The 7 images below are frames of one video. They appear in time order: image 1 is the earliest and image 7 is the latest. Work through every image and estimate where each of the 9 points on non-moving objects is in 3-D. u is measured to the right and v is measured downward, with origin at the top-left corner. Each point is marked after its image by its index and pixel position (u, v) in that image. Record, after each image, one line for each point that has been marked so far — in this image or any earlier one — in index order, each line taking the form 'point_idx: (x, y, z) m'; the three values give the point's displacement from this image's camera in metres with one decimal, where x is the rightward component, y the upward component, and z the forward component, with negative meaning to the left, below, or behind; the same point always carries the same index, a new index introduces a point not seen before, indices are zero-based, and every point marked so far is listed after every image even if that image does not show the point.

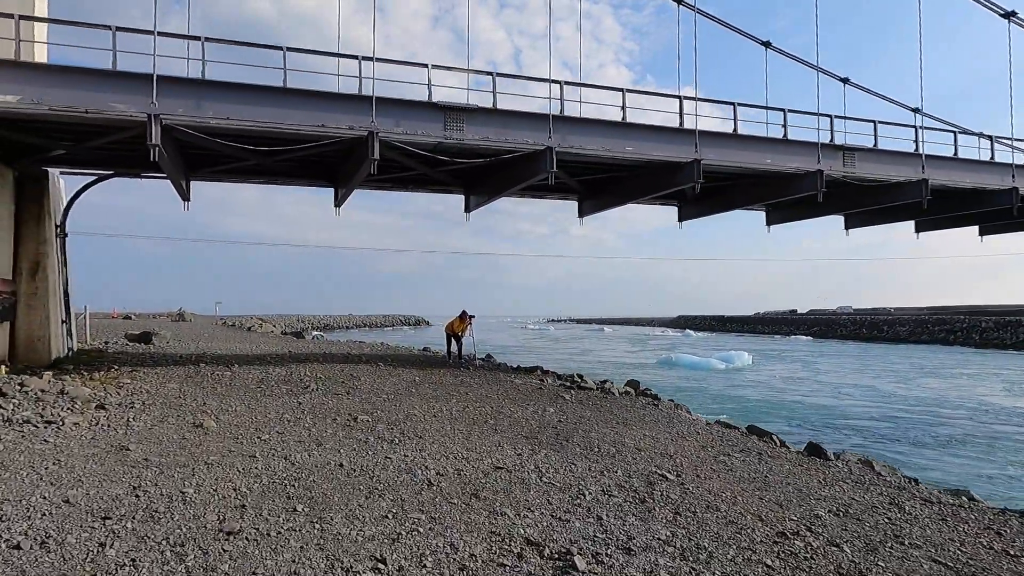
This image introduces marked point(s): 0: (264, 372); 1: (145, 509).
0: (-3.9, -1.3, +10.5) m
1: (-2.1, -1.3, +3.8) m
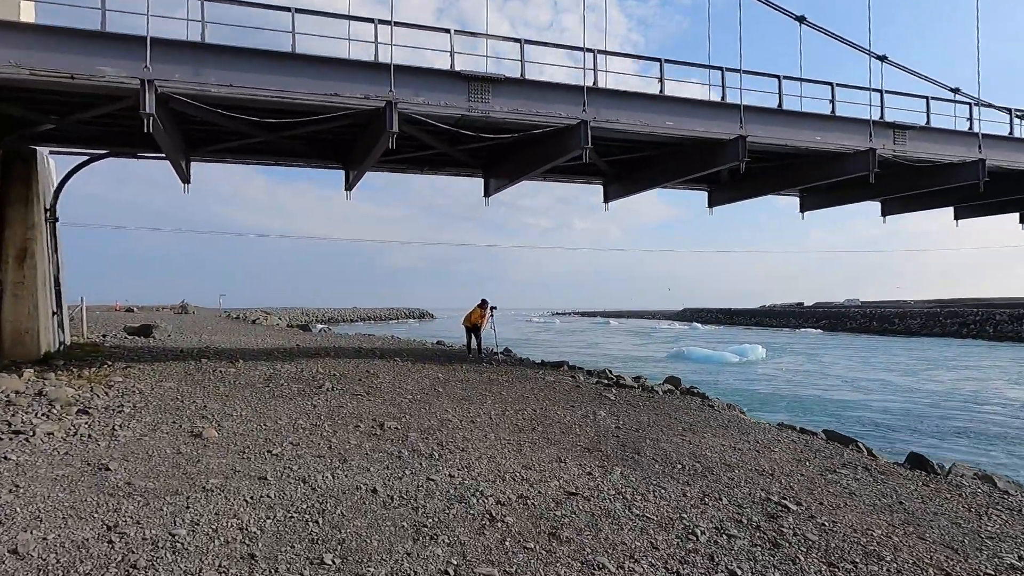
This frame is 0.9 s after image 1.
0: (-3.4, -1.1, +9.6) m
1: (-1.7, -1.2, +2.8) m
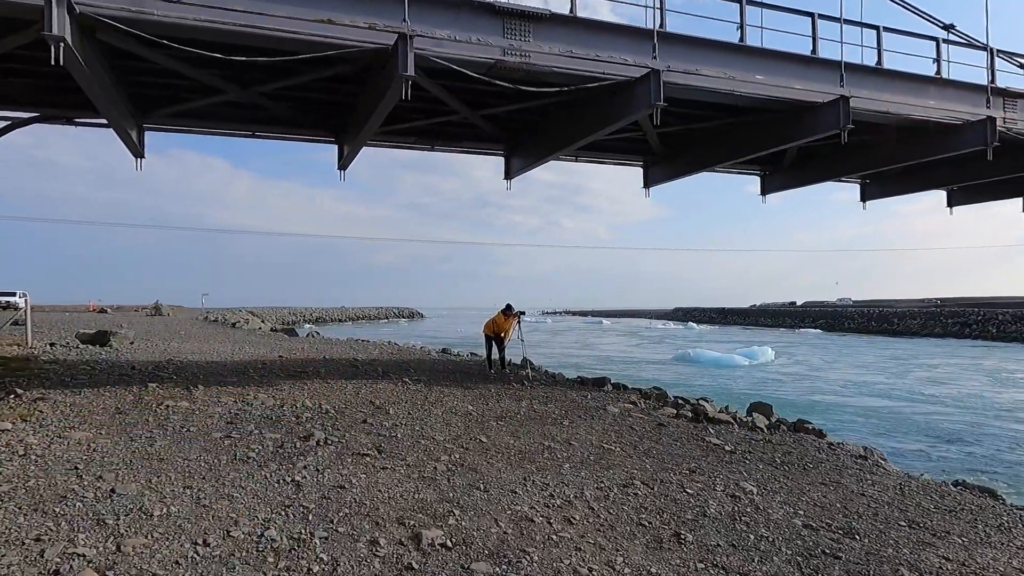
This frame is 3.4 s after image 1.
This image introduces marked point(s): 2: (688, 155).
0: (-2.8, -1.2, +7.0) m
1: (-0.9, -1.2, +0.3) m
2: (+3.2, +2.4, +11.9) m
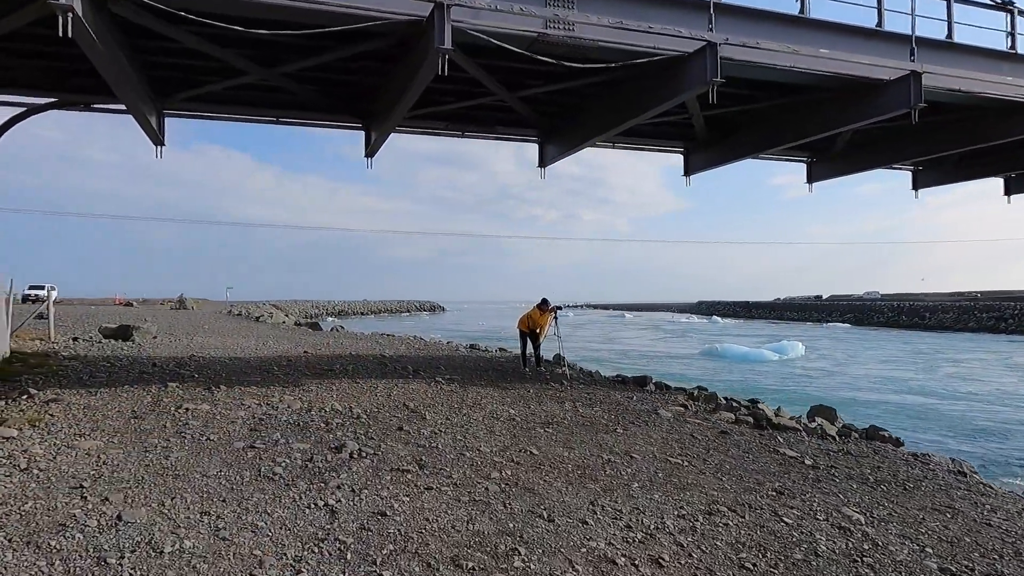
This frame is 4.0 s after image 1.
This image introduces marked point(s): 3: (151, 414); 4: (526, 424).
0: (-2.4, -1.1, +6.5) m
1: (-0.7, -1.2, -0.3) m
2: (+3.8, +2.5, +11.2) m
3: (-3.1, -1.1, +5.8) m
4: (+0.1, -1.2, +6.0) m
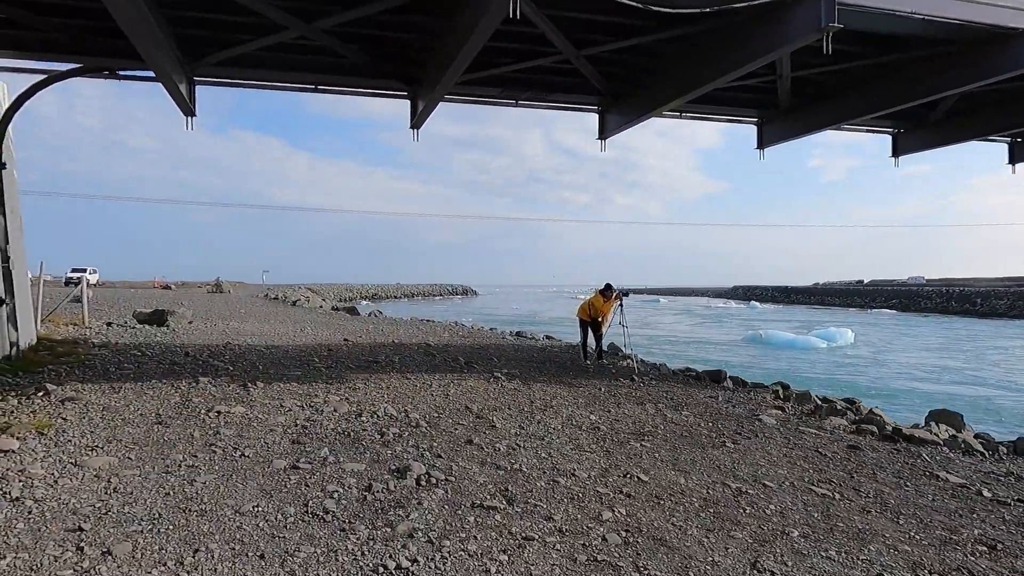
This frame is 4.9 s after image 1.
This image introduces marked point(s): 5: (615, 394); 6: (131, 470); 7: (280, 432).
0: (-1.7, -1.0, +5.6) m
1: (-0.3, -1.2, -1.2) m
2: (+4.7, +2.7, +10.0) m
3: (-2.5, -1.0, +4.9) m
4: (+0.8, -1.1, +5.1) m
5: (+1.1, -1.1, +7.2) m
6: (-2.1, -1.0, +3.8) m
7: (-1.6, -1.0, +4.6) m
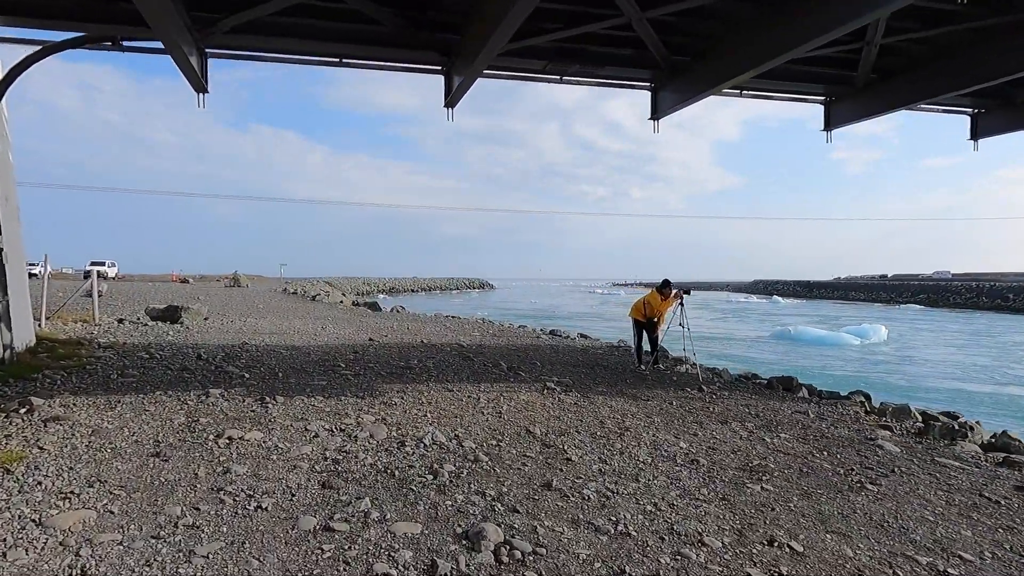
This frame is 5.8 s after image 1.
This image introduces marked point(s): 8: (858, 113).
0: (-1.2, -1.0, +4.6) m
1: (0.0, -1.3, -2.2) m
2: (+5.3, +2.8, +8.8) m
3: (-2.0, -1.0, +4.0) m
4: (+1.3, -1.1, +4.0) m
5: (+1.7, -1.1, +6.2) m
6: (-1.7, -1.0, +2.8) m
7: (-1.1, -1.0, +3.6) m
8: (+5.1, +2.6, +9.8) m
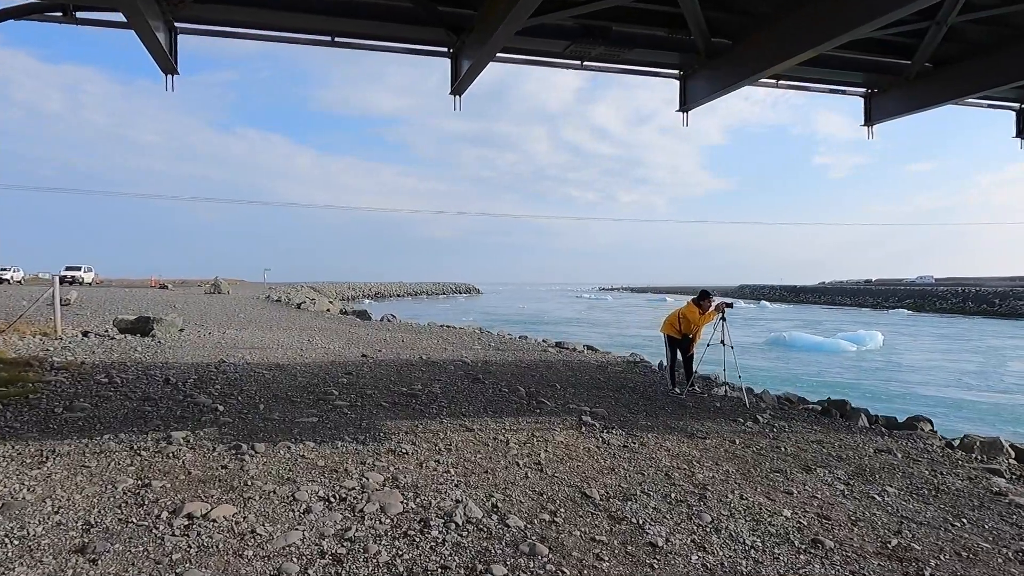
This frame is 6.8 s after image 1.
0: (-0.9, -1.1, +3.5) m
1: (+0.4, -1.4, -3.3) m
2: (+5.5, +2.6, +7.8) m
3: (-1.7, -1.1, +2.9) m
4: (+1.6, -1.2, +3.0) m
5: (+1.9, -1.2, +5.1) m
6: (-1.4, -1.1, +1.7) m
7: (-0.8, -1.1, +2.5) m
8: (+5.3, +2.4, +8.8) m
